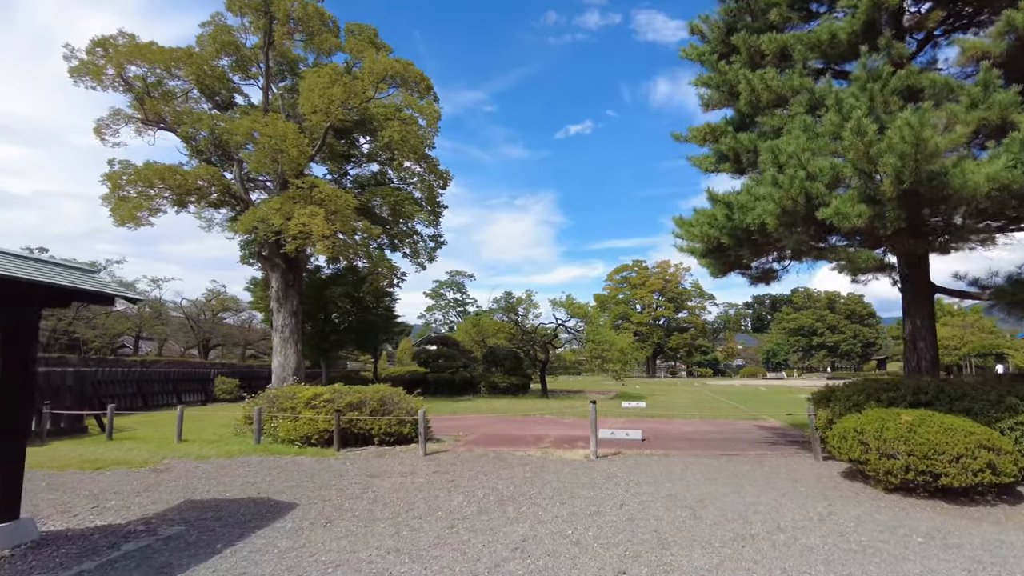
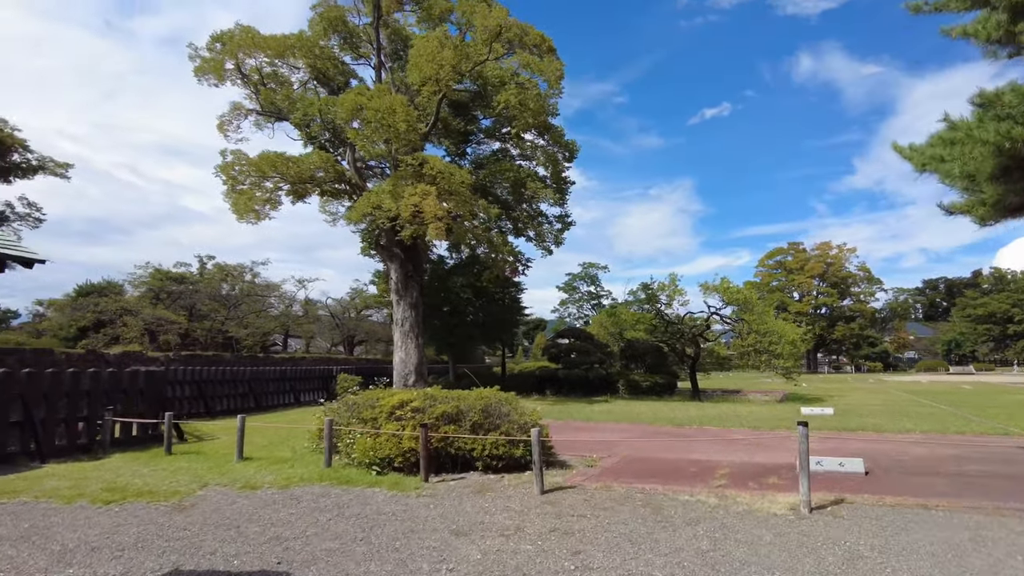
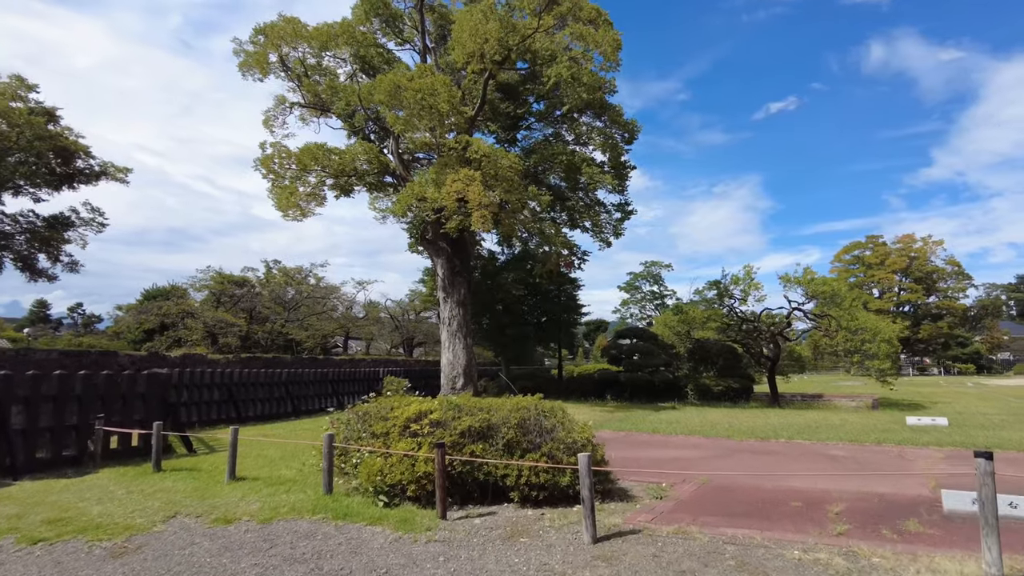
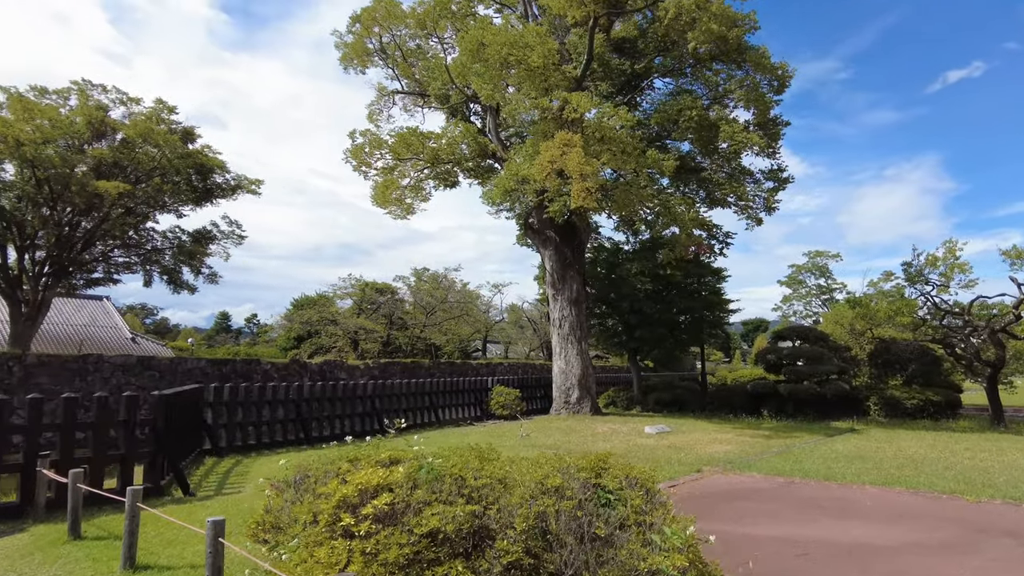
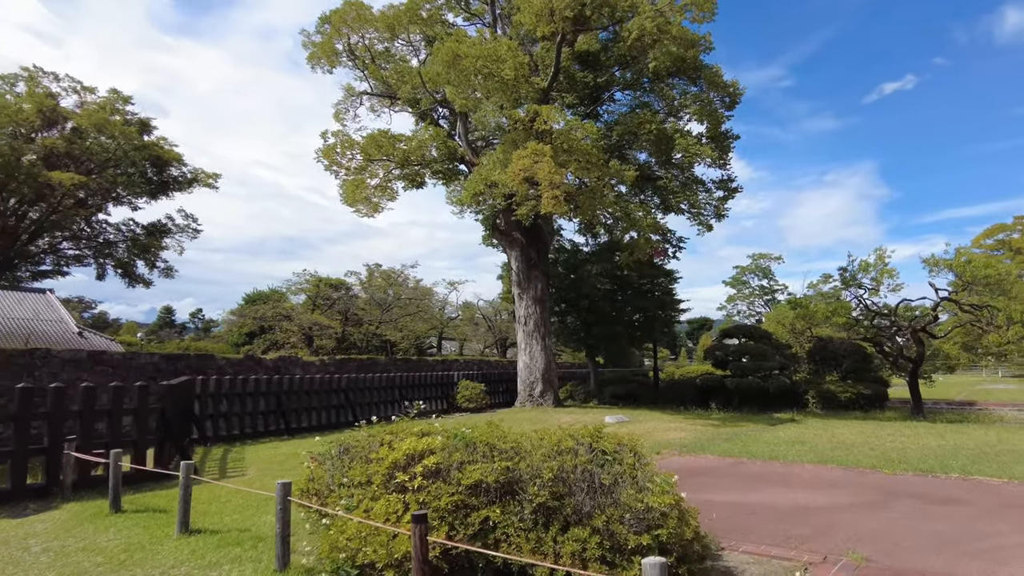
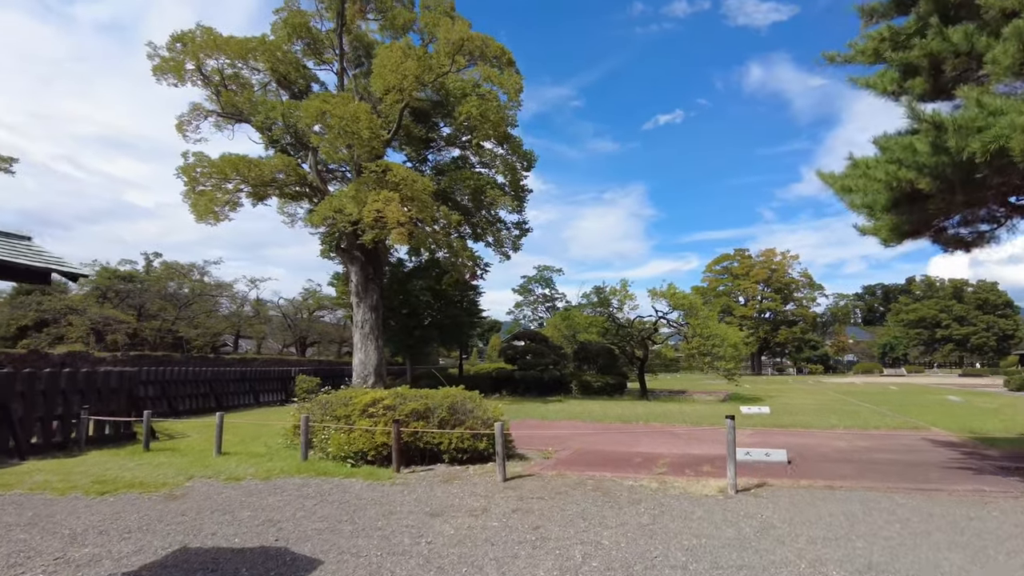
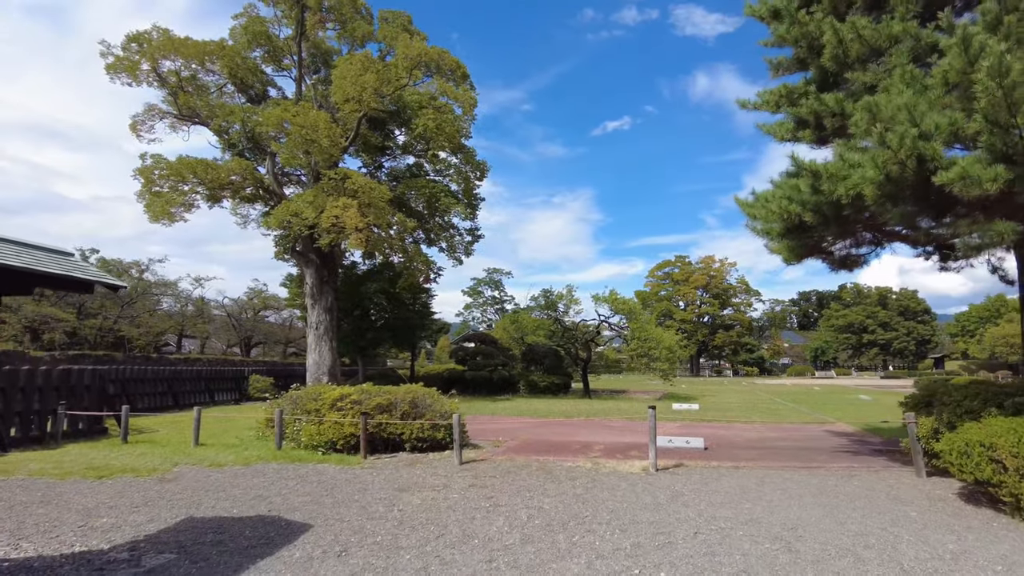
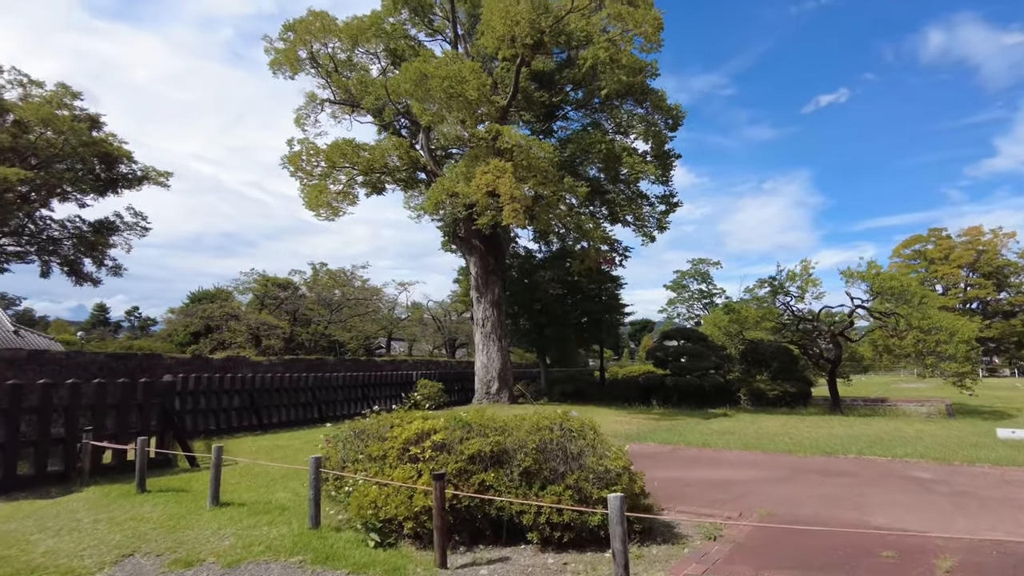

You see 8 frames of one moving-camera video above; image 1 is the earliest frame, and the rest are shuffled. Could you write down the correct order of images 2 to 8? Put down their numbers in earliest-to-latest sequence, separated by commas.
7, 6, 2, 3, 8, 5, 4
